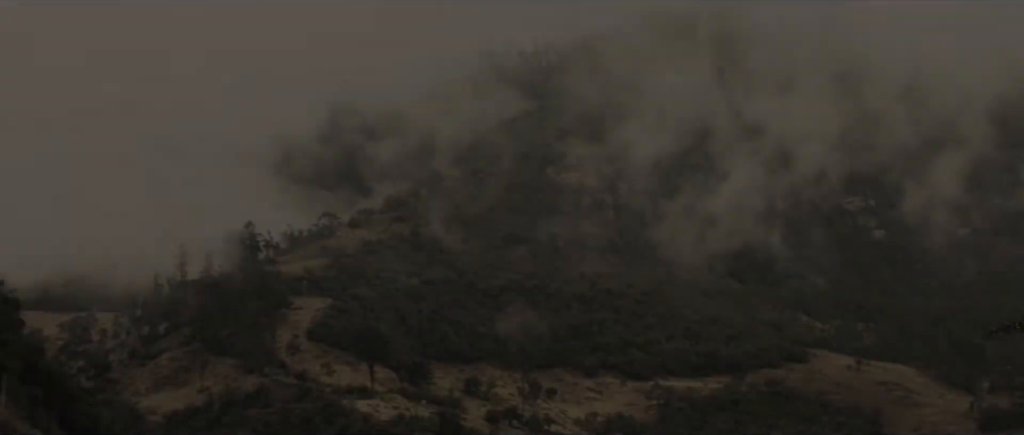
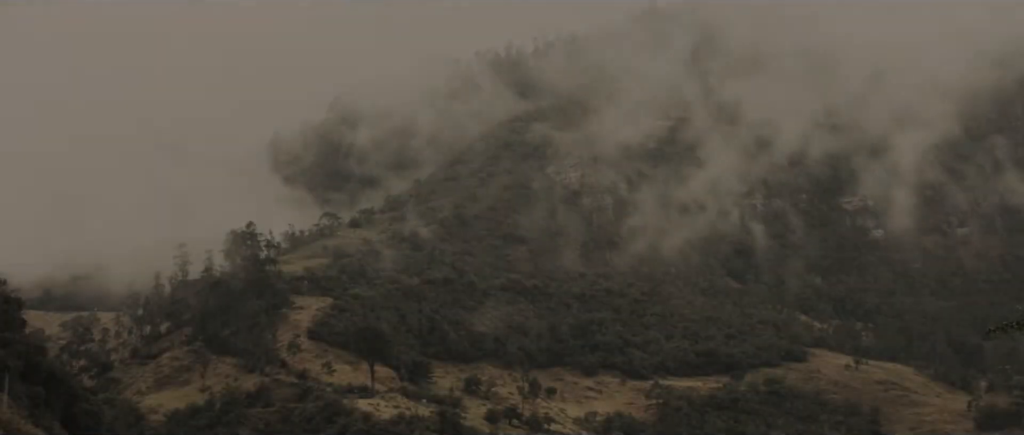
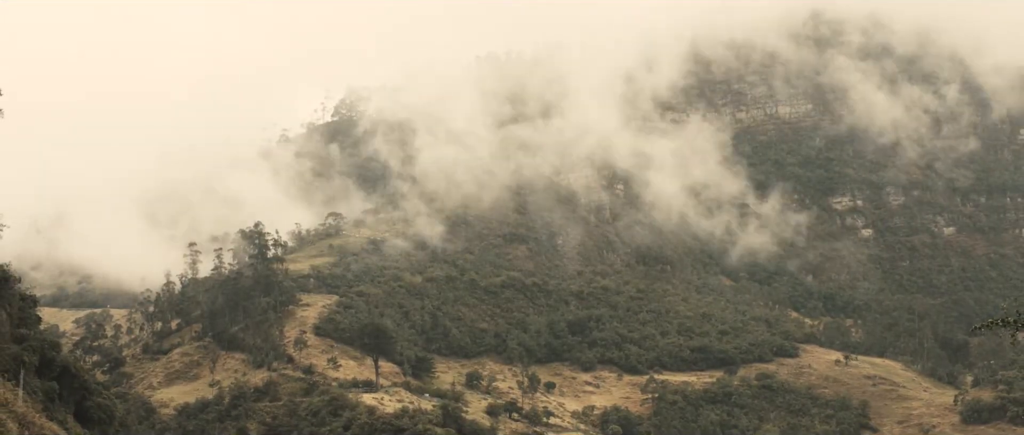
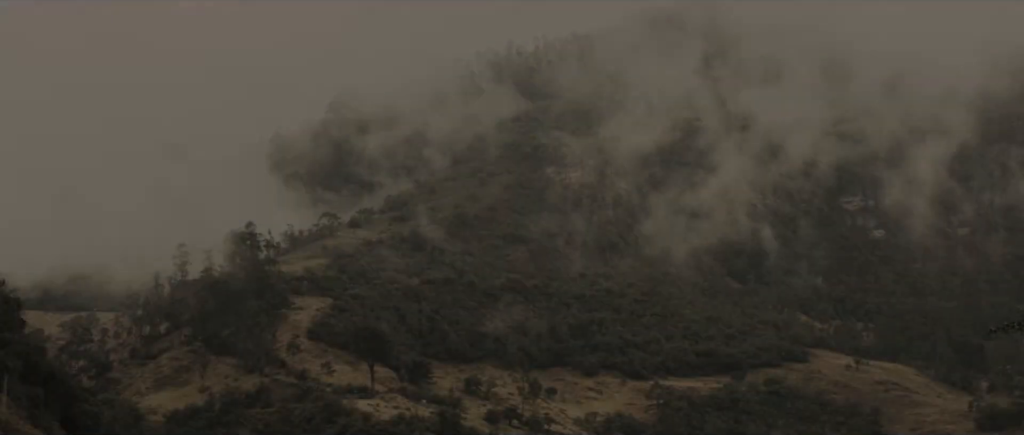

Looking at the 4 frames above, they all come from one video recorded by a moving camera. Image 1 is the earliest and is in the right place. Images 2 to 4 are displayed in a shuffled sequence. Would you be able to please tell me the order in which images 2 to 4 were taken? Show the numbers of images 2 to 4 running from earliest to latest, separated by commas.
4, 2, 3
